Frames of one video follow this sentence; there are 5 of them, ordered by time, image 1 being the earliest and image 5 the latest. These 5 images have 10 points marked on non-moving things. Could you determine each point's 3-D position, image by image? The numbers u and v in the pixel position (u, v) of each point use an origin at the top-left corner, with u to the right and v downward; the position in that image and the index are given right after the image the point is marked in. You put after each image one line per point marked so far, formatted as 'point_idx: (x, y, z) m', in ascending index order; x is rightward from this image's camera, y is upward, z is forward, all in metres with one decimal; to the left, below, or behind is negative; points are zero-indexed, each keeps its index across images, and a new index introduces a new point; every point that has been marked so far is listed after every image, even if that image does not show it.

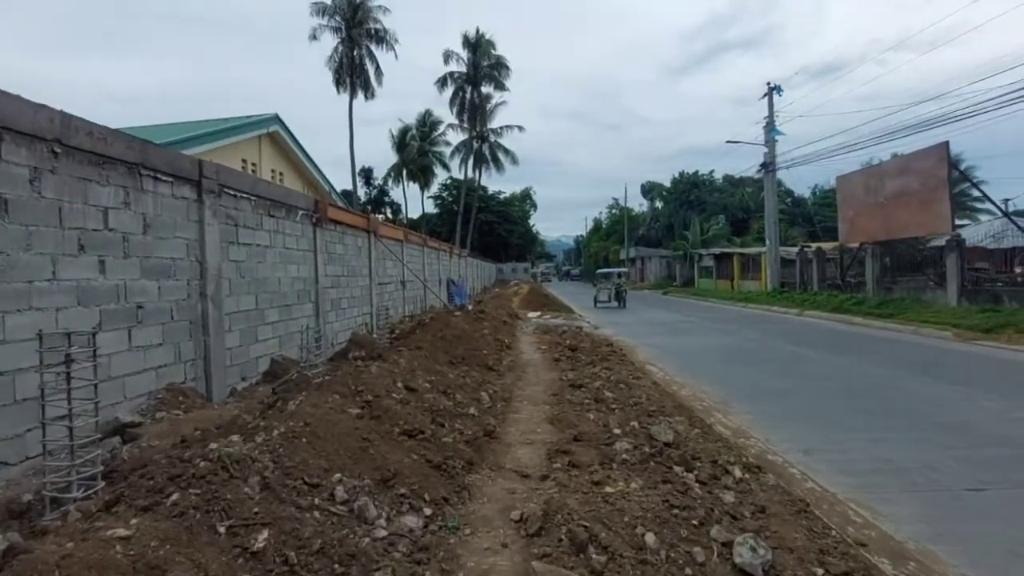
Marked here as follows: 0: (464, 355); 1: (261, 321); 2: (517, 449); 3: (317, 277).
0: (-0.7, -1.1, +8.0) m
1: (-4.2, -0.6, +8.6) m
2: (+0.1, -1.5, +4.6) m
3: (-4.1, +0.2, +10.7) m
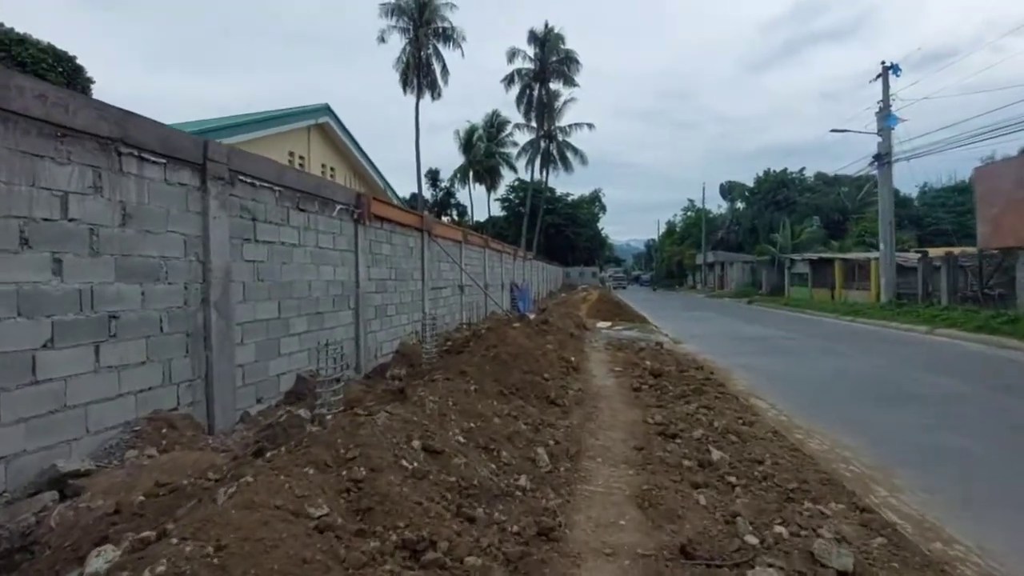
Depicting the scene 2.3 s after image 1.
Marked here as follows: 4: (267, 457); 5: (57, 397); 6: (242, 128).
0: (+0.1, -1.2, +6.3) m
1: (-3.3, -0.6, +7.3) m
2: (+0.4, -1.6, +2.9) m
3: (-2.9, +0.1, +9.5) m
4: (-1.7, -1.1, +3.5) m
5: (-3.9, -0.9, +4.3) m
6: (-5.4, +3.2, +10.3) m
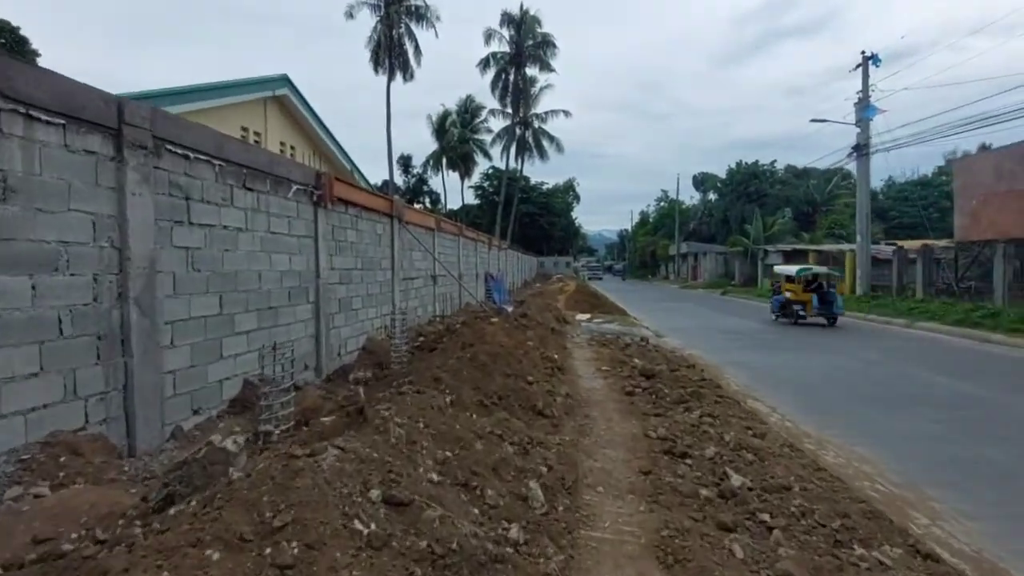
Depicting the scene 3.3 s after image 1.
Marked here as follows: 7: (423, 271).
0: (-0.1, -1.1, +5.5) m
1: (-3.5, -0.5, +6.3) m
2: (+0.4, -1.6, +2.1) m
3: (-3.2, +0.3, +8.4) m
4: (-1.8, -1.1, +2.6) m
5: (-3.9, -0.9, +3.3) m
6: (-5.8, +3.4, +9.1) m
7: (-2.5, +0.5, +14.3) m
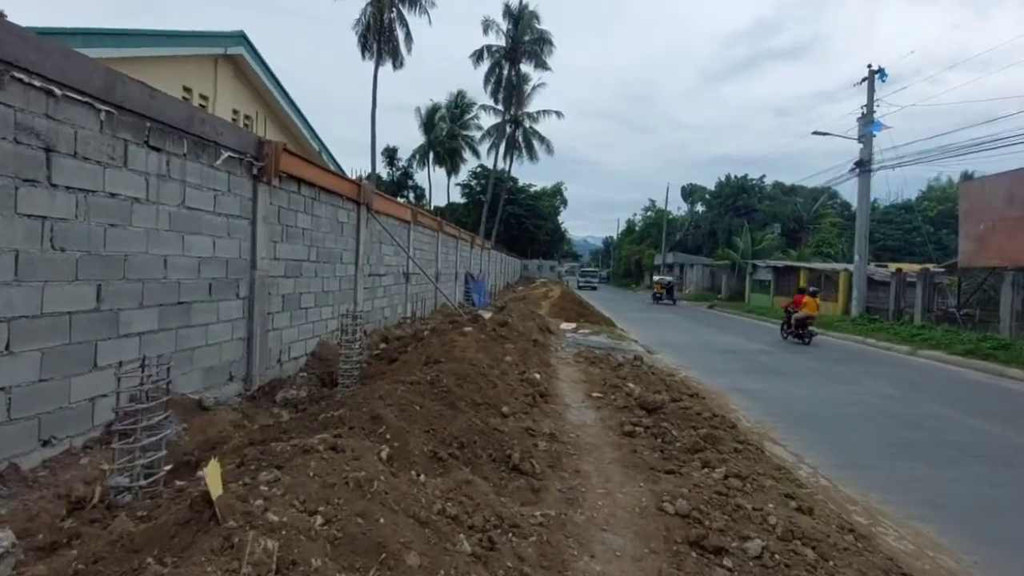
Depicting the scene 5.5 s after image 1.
0: (-0.4, -1.2, +4.1) m
1: (-3.7, -0.4, +4.8) m
2: (+0.3, -1.7, +0.7) m
3: (-3.5, +0.4, +6.9) m
4: (-1.9, -1.1, +1.1) m
5: (-4.1, -0.7, +1.7) m
6: (-5.9, +3.6, +7.4) m
7: (-2.9, +0.5, +12.8) m
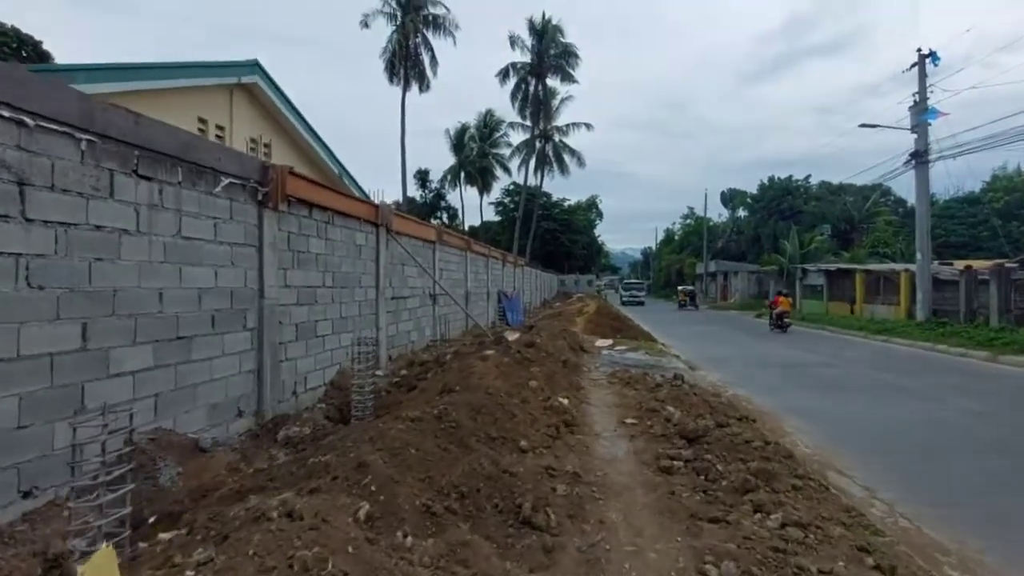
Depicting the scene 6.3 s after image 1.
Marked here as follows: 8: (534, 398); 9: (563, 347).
0: (-0.3, -1.3, +3.5) m
1: (-3.6, -0.7, +4.5) m
2: (+0.1, -1.7, +0.1) m
3: (-3.2, 0.0, +6.6) m
4: (-2.1, -1.2, +0.7) m
5: (-4.2, -1.0, +1.5) m
6: (-5.8, +3.1, +7.5) m
7: (-2.3, 0.0, +12.4) m
8: (+0.3, -1.3, +6.3) m
9: (+1.1, -1.3, +11.1) m
